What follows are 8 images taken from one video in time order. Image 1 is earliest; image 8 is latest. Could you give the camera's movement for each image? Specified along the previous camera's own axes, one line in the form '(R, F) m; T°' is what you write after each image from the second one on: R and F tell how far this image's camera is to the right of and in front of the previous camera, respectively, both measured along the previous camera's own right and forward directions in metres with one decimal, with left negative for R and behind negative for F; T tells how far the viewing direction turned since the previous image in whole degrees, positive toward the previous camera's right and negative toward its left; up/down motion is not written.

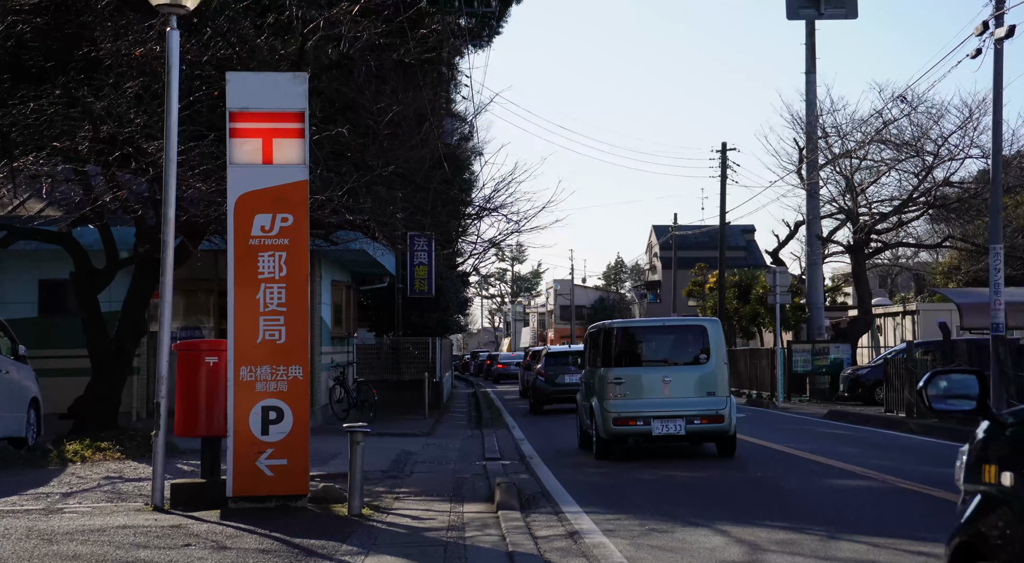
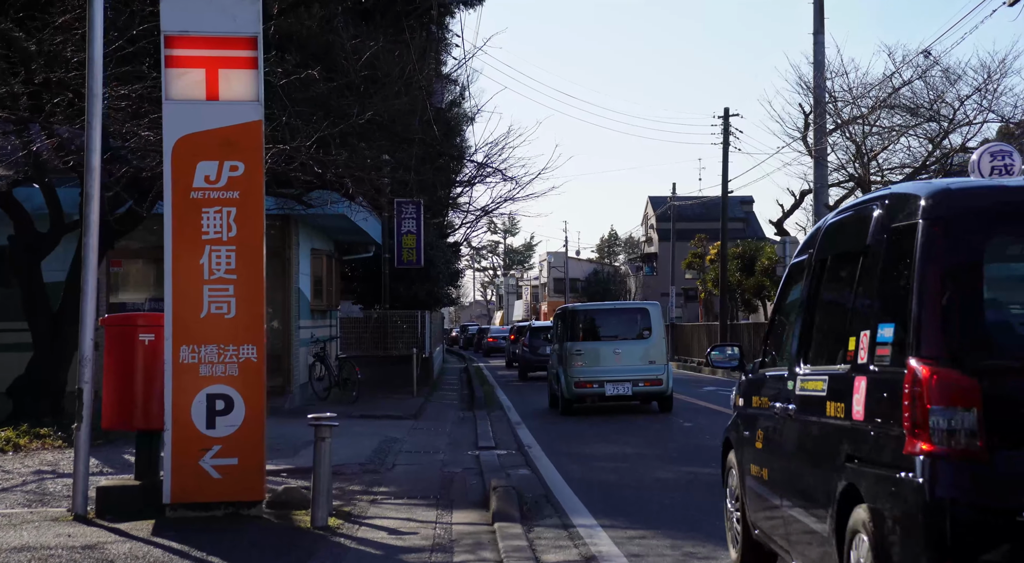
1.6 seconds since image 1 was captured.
(-0.1, +1.8) m; 0°
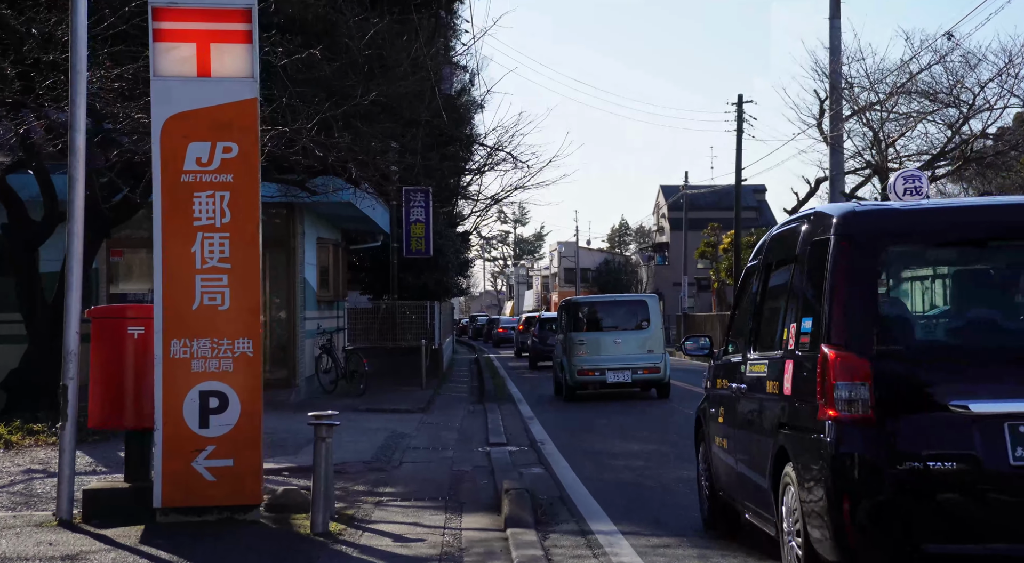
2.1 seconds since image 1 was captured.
(0.0, +0.6) m; -1°
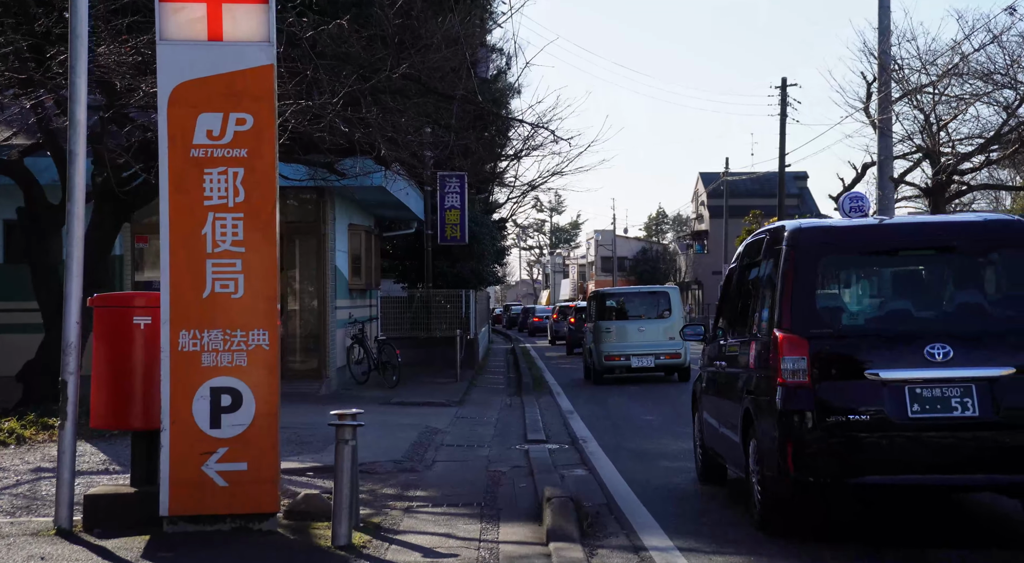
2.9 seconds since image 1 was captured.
(0.0, +0.8) m; -2°
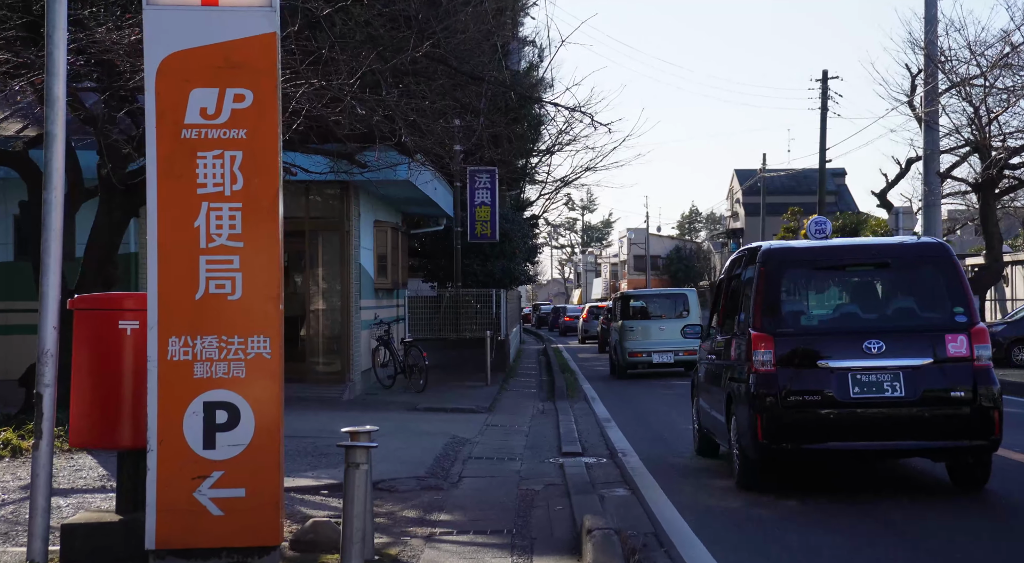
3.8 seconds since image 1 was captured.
(0.0, +1.0) m; -2°
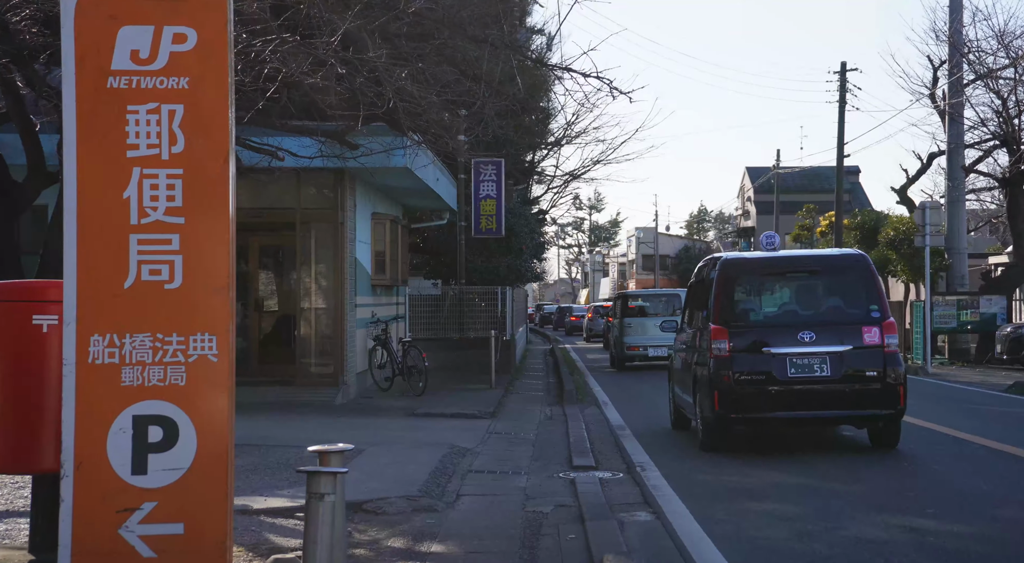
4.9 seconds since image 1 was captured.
(0.0, +1.3) m; 0°
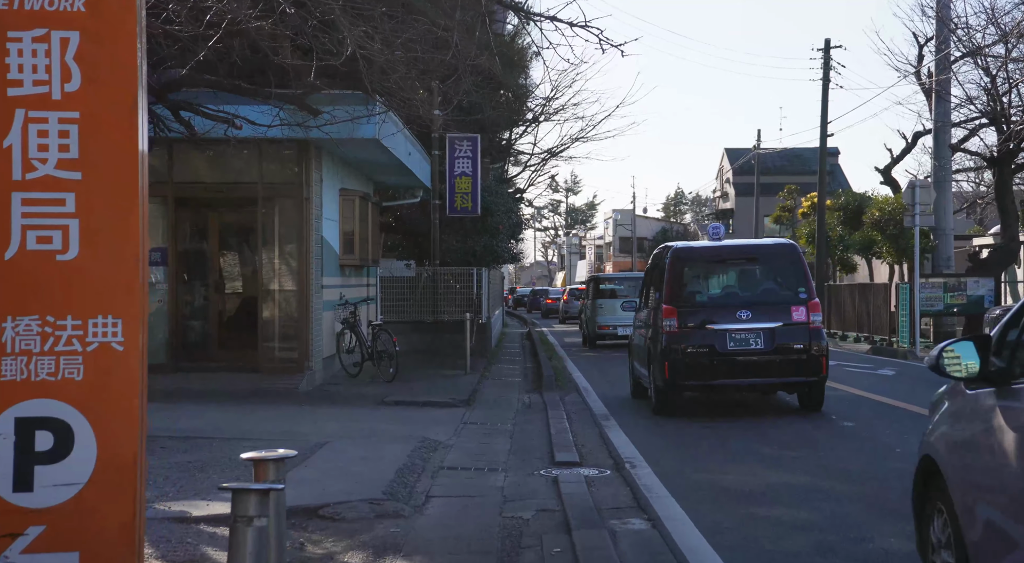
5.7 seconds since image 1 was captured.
(0.0, +1.0) m; +1°
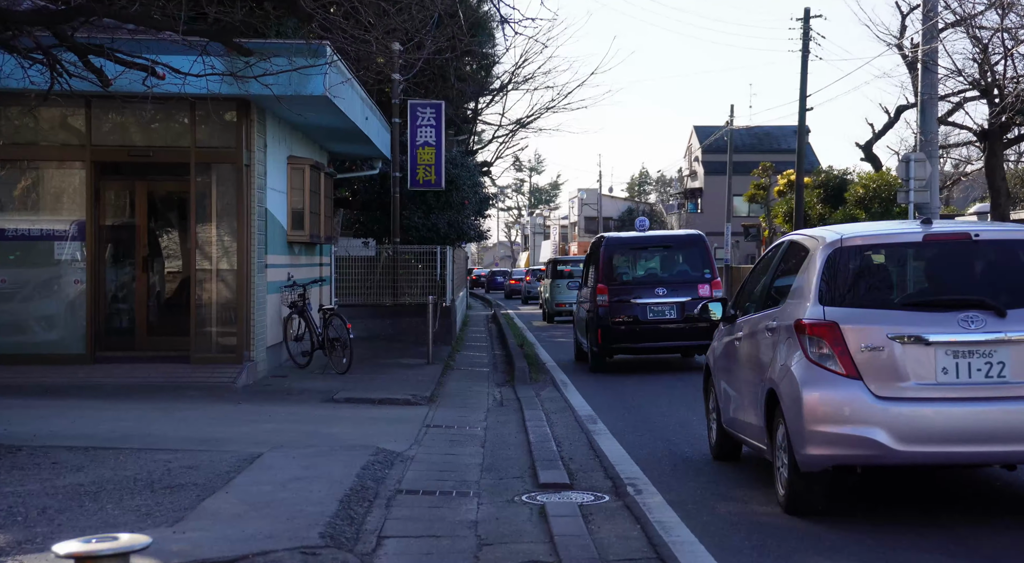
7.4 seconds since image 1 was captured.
(-0.1, +1.8) m; +2°
